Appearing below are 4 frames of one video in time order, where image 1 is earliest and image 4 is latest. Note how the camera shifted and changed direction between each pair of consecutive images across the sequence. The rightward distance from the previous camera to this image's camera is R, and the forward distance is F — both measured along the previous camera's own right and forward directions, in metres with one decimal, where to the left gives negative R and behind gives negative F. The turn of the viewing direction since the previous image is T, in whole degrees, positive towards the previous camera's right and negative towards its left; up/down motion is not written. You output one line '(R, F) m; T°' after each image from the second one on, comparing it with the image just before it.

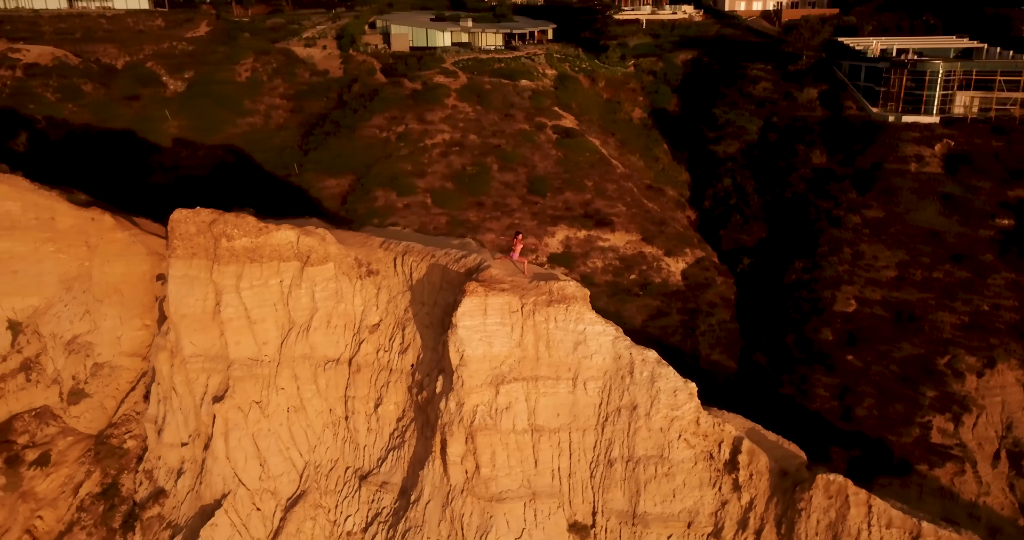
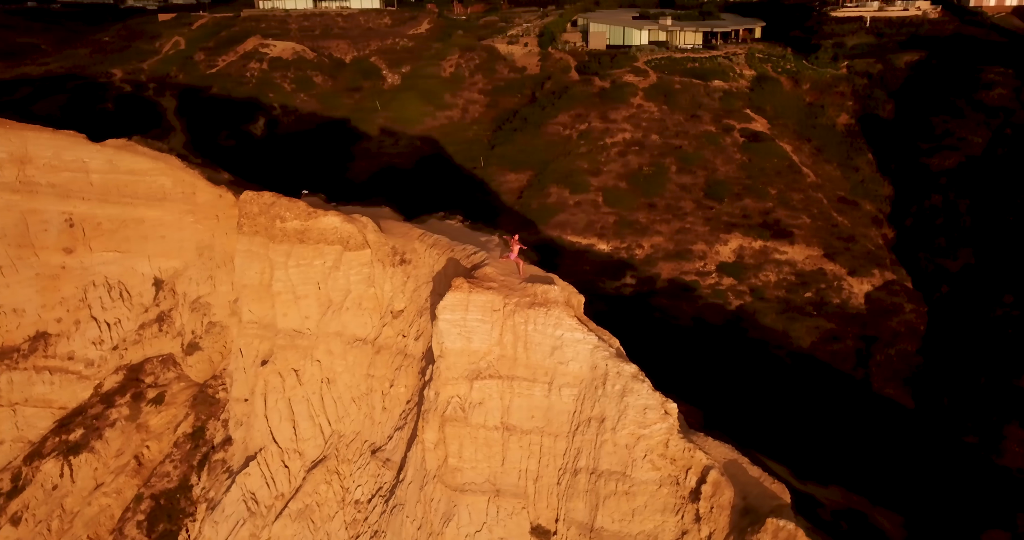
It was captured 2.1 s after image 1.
(+2.4, +0.2) m; -15°
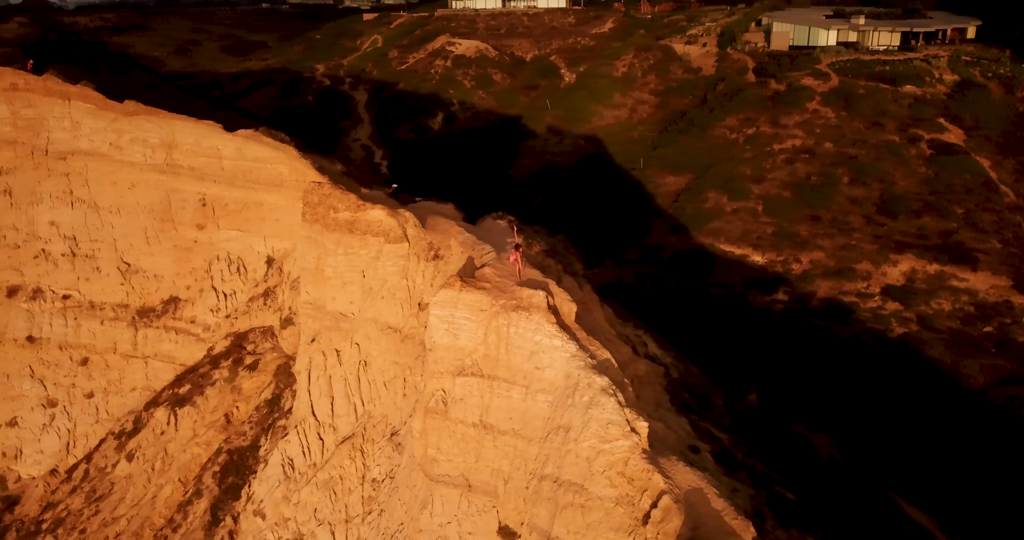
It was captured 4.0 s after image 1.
(+2.1, +0.1) m; -13°
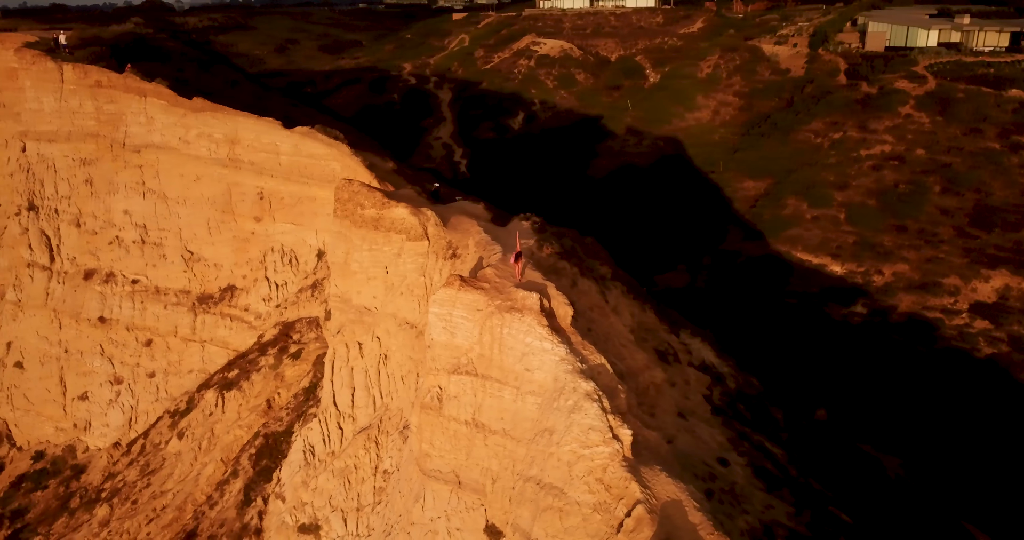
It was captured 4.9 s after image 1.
(+1.0, 0.0) m; -6°
